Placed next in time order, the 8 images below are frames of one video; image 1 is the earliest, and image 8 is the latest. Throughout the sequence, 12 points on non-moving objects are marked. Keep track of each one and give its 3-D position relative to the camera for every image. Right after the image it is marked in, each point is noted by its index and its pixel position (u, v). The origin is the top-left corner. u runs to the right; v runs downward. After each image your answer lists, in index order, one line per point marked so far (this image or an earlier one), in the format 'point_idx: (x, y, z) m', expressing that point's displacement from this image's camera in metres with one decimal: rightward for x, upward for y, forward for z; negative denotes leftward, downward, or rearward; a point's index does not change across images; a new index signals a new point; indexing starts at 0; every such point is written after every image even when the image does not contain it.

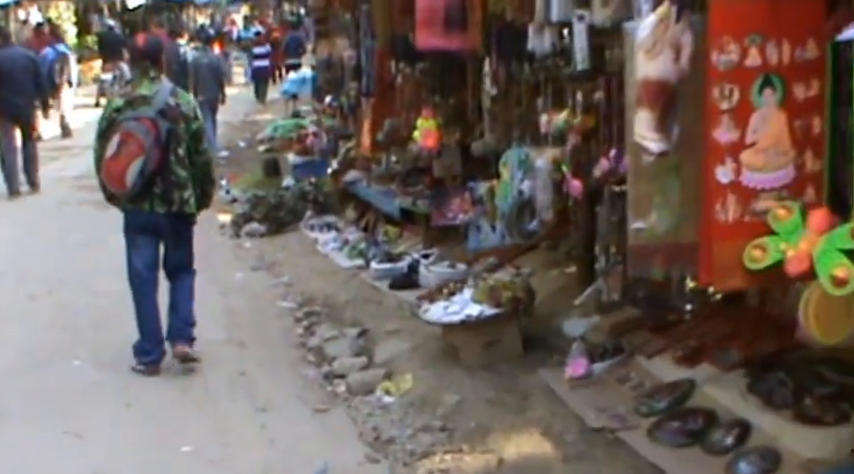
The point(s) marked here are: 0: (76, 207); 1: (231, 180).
0: (-3.4, +0.3, +12.8) m
1: (-2.3, +0.7, +15.5) m
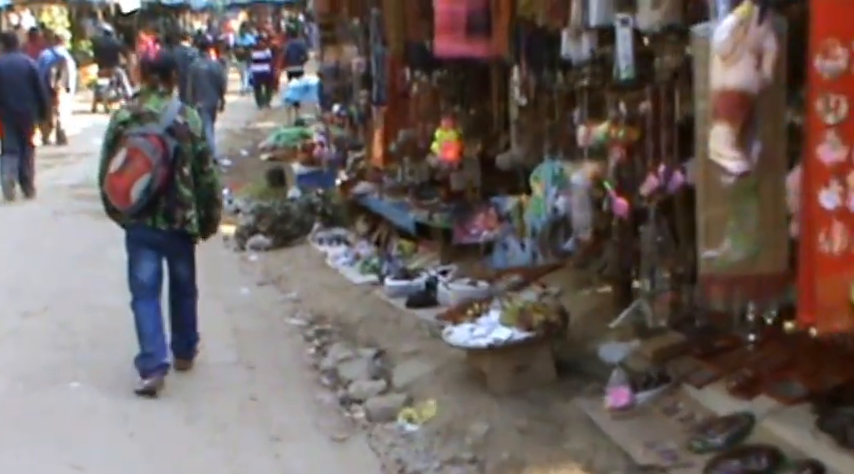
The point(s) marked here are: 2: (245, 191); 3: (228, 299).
0: (-3.3, +0.2, +12.4) m
1: (-2.2, +0.5, +15.1) m
2: (-2.0, +0.5, +14.3) m
3: (-1.3, -0.4, +9.1) m
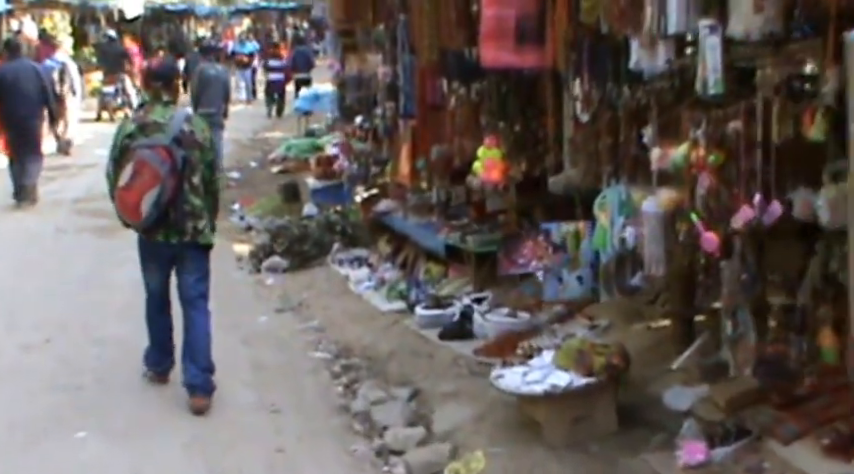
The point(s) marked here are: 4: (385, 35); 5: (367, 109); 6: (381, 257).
0: (-3.1, 0.0, +11.8) m
1: (-2.0, +0.4, +14.5) m
2: (-1.7, +0.3, +13.7) m
3: (-1.1, -0.6, +8.4) m
4: (-0.3, +1.4, +9.4) m
5: (-0.5, +1.0, +10.8) m
6: (-0.4, -0.2, +10.2) m
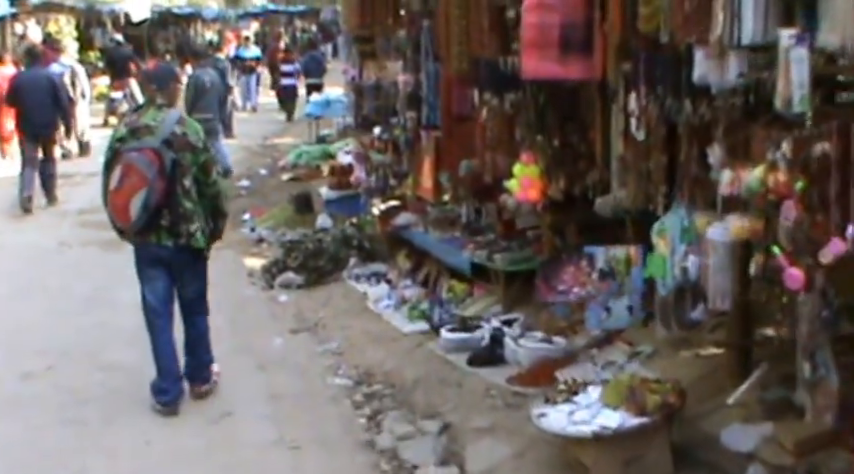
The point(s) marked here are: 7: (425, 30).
0: (-2.9, -0.1, +11.3) m
1: (-1.8, +0.2, +14.1) m
2: (-1.6, +0.2, +13.2) m
3: (-1.0, -0.7, +8.0) m
4: (-0.2, +1.3, +9.0) m
5: (-0.3, +0.9, +10.4) m
6: (-0.2, -0.3, +9.7) m
7: (0.0, +1.3, +8.4) m
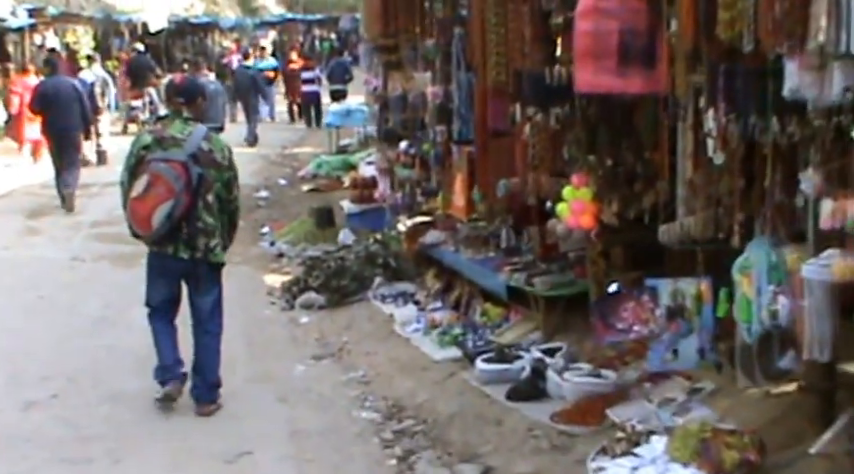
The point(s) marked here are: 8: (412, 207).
0: (-2.7, -0.2, +10.8) m
1: (-1.6, +0.1, +13.6) m
2: (-1.3, +0.1, +12.7) m
3: (-0.8, -0.8, +7.5) m
4: (+0.1, +1.2, +8.5) m
5: (-0.1, +0.8, +9.8) m
6: (0.0, -0.4, +9.2) m
7: (+0.2, +1.2, +7.9) m
8: (-0.1, +0.2, +10.1) m
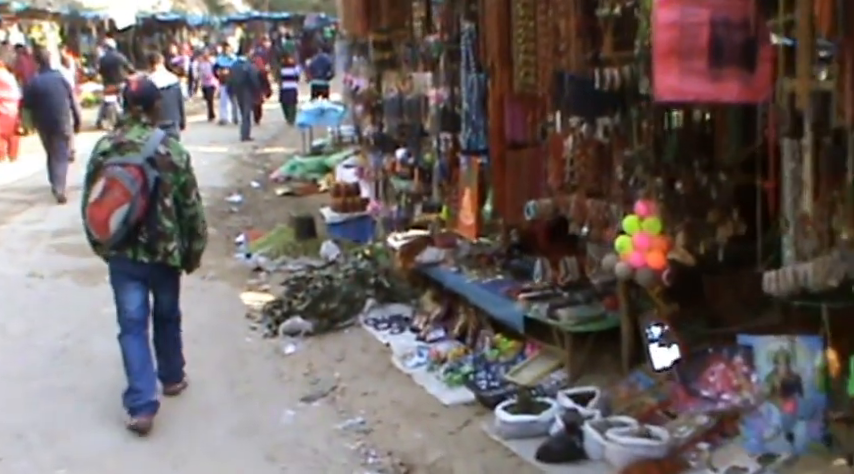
0: (-2.8, -0.3, +9.7) m
1: (-1.7, 0.0, +12.5) m
2: (-1.4, -0.1, +11.6) m
3: (-0.8, -0.9, +6.4) m
4: (+0.1, +1.1, +7.4) m
5: (-0.1, +0.7, +8.8) m
6: (0.0, -0.5, +8.1) m
7: (+0.2, +1.0, +6.9) m
8: (-0.1, +0.1, +9.0) m
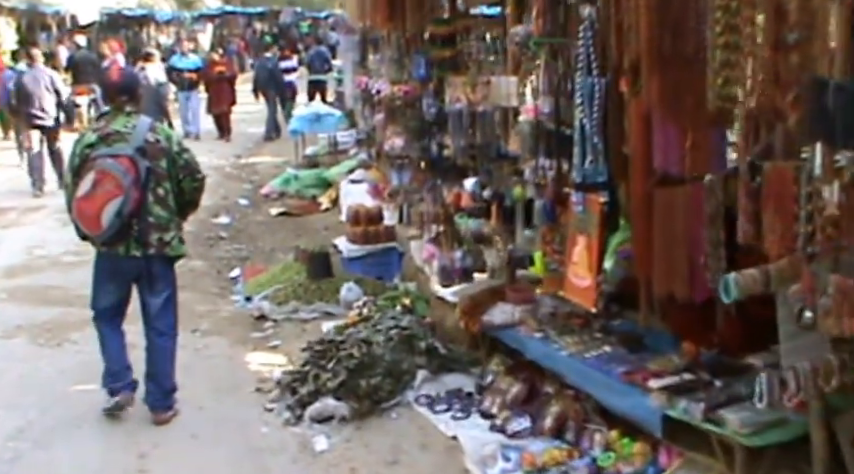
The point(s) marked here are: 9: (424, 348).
0: (-2.4, -0.6, +7.7) m
1: (-1.4, -0.3, +10.5) m
2: (-1.1, -0.3, +9.6) m
3: (-0.4, -1.2, +4.4) m
4: (+0.4, +0.8, +5.5) m
5: (+0.2, +0.4, +6.8) m
6: (+0.4, -0.8, +6.2) m
7: (+0.6, +0.8, +4.9) m
8: (+0.2, -0.1, +7.1) m
9: (0.0, -0.6, +6.9) m
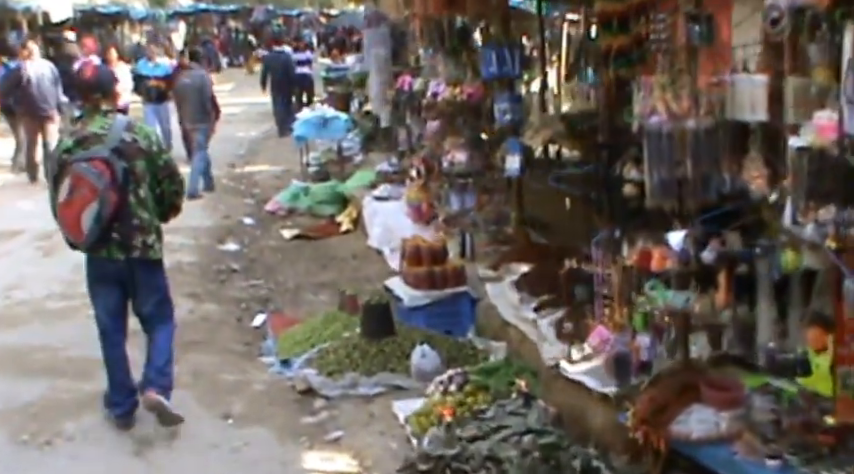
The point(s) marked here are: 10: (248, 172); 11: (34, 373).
0: (-1.9, -0.9, +5.6) m
1: (-1.0, -0.5, +8.3) m
2: (-0.7, -0.6, +7.5) m
3: (+0.2, -1.4, +2.3) m
4: (+1.0, +0.6, +3.4) m
5: (+0.8, +0.2, +4.7) m
6: (+0.9, -1.0, +4.1) m
7: (+1.2, +0.5, +2.8) m
8: (+0.7, -0.4, +5.0) m
9: (+0.5, -0.8, +4.8) m
10: (-2.2, +0.8, +16.8) m
11: (-2.0, -0.7, +6.7) m
